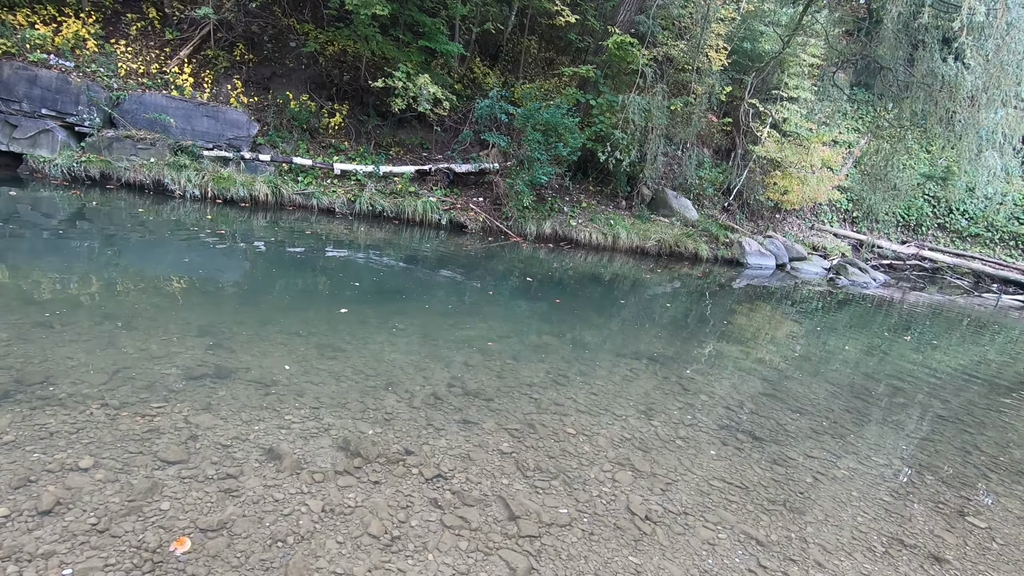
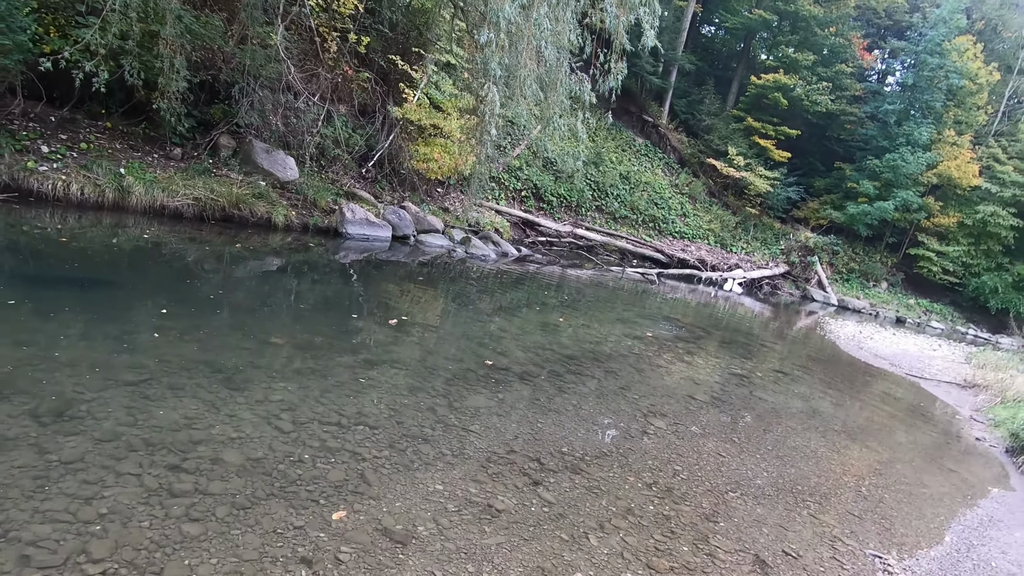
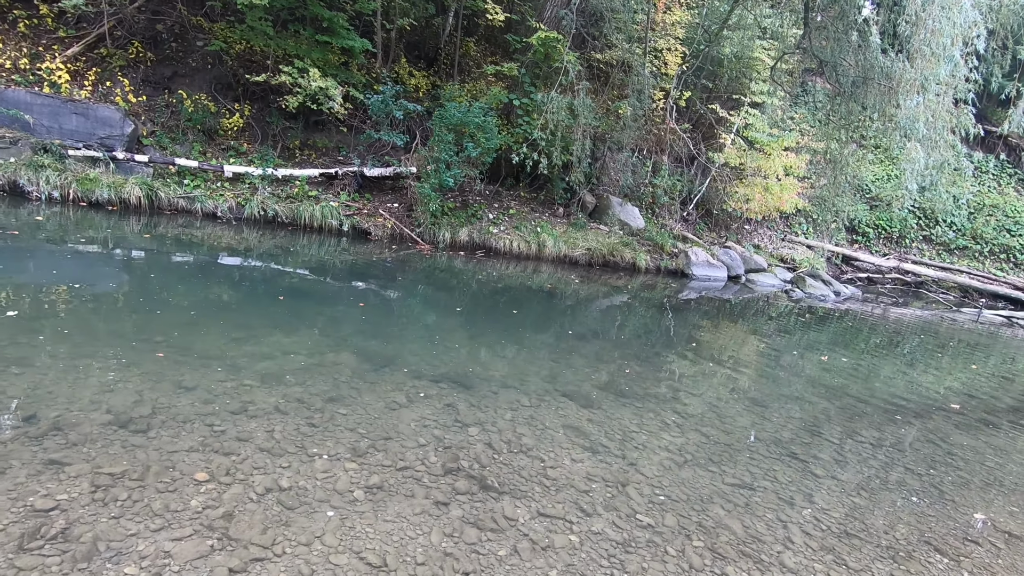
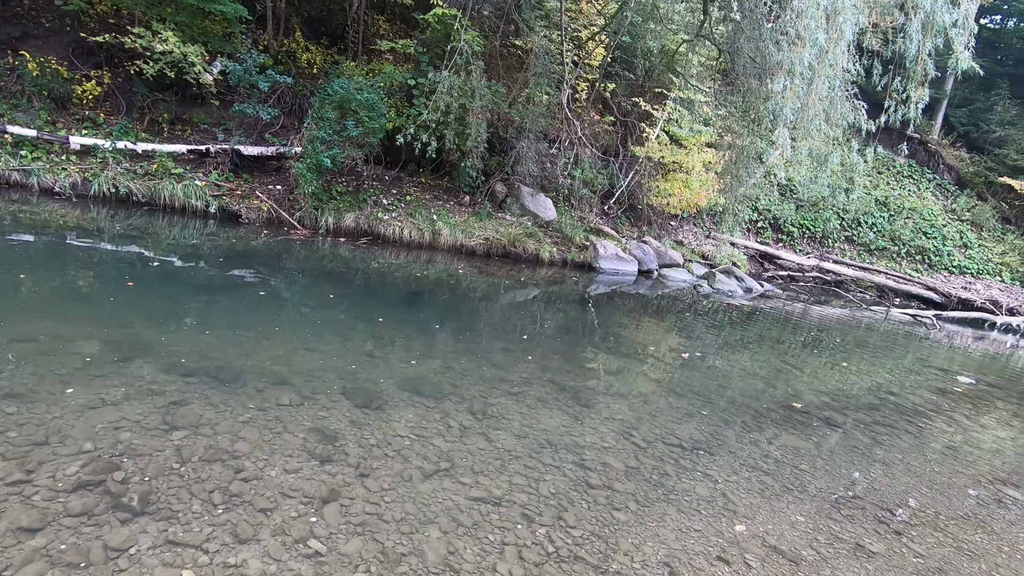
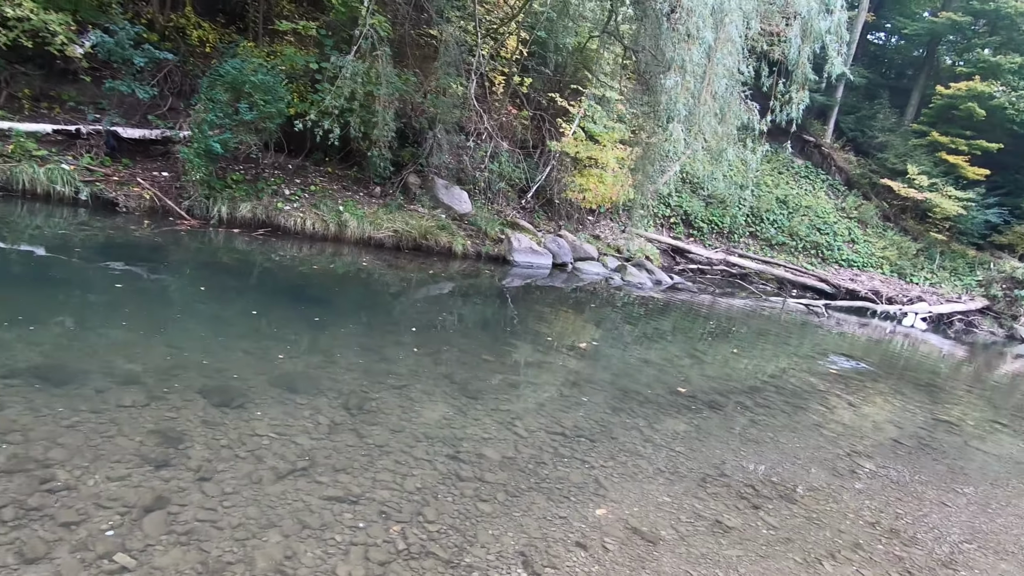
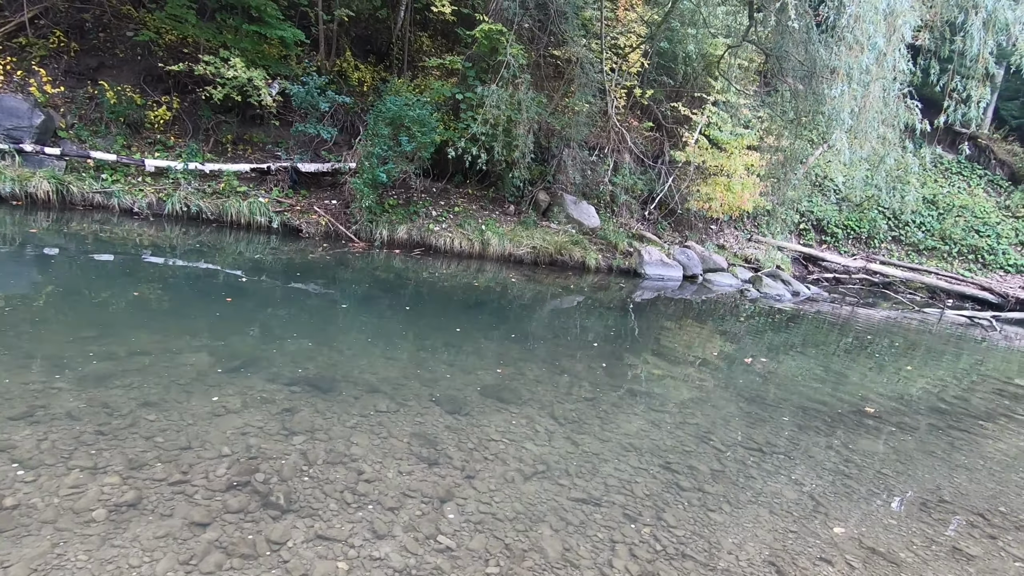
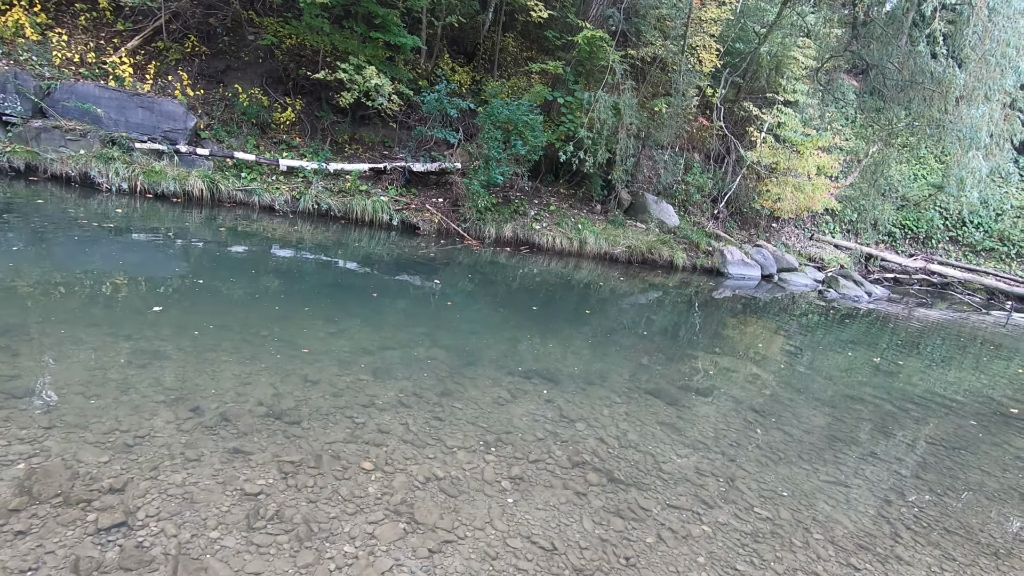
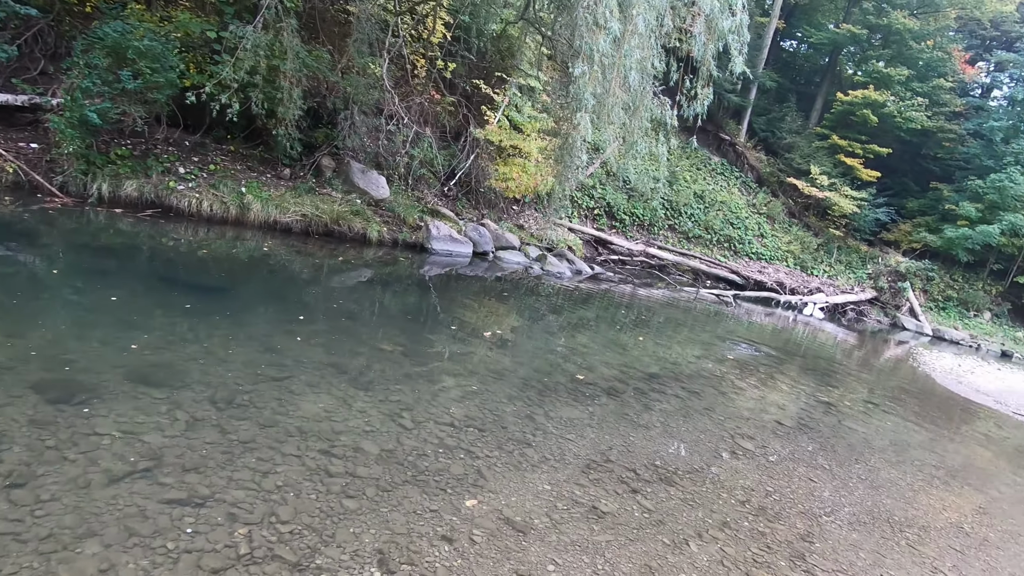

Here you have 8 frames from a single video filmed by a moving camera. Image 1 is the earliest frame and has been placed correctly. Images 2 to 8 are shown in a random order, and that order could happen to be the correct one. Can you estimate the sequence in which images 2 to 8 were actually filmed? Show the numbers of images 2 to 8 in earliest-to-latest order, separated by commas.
7, 3, 6, 4, 5, 8, 2
